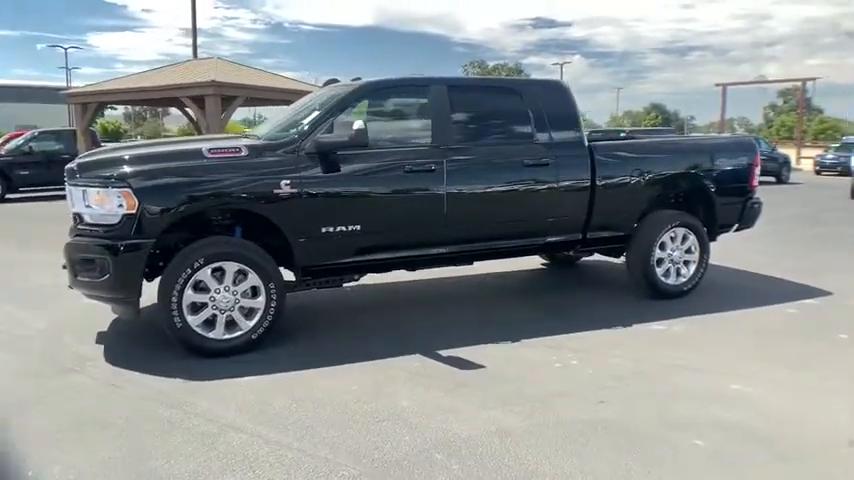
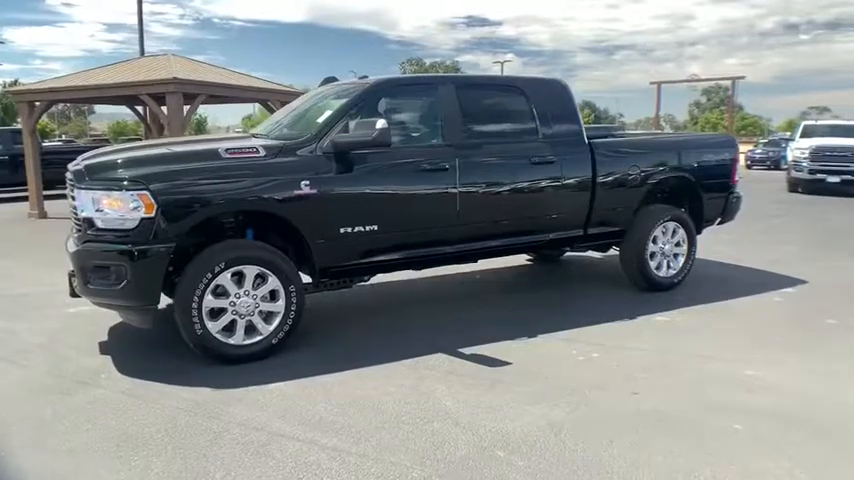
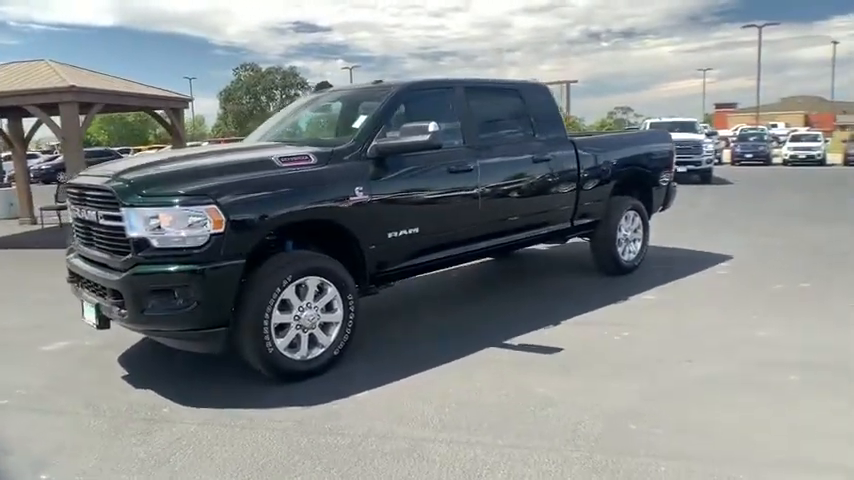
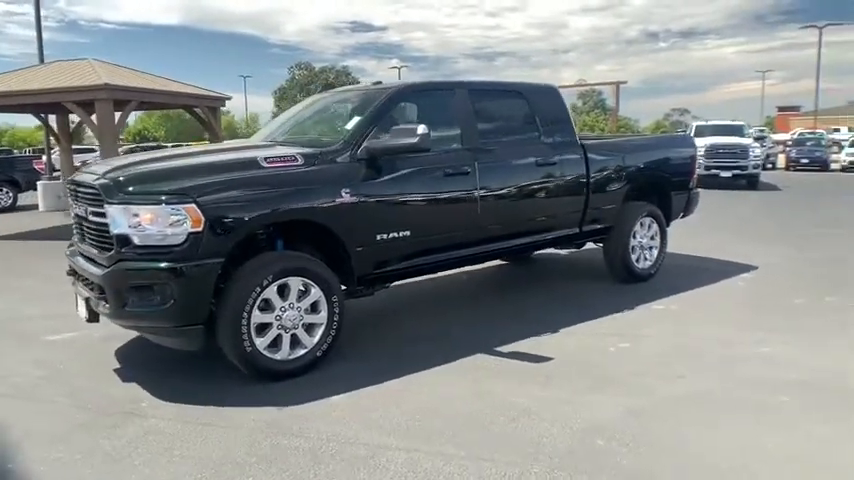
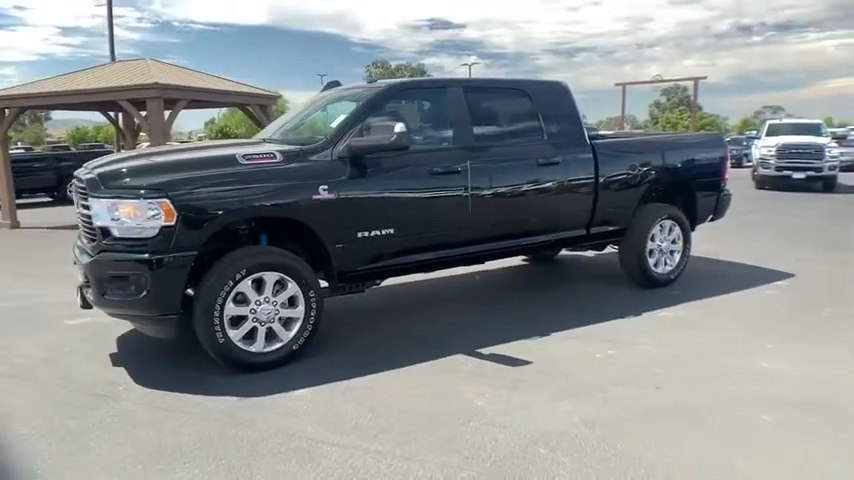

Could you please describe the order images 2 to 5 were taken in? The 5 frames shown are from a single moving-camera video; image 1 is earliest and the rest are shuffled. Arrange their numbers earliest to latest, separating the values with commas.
2, 5, 4, 3
